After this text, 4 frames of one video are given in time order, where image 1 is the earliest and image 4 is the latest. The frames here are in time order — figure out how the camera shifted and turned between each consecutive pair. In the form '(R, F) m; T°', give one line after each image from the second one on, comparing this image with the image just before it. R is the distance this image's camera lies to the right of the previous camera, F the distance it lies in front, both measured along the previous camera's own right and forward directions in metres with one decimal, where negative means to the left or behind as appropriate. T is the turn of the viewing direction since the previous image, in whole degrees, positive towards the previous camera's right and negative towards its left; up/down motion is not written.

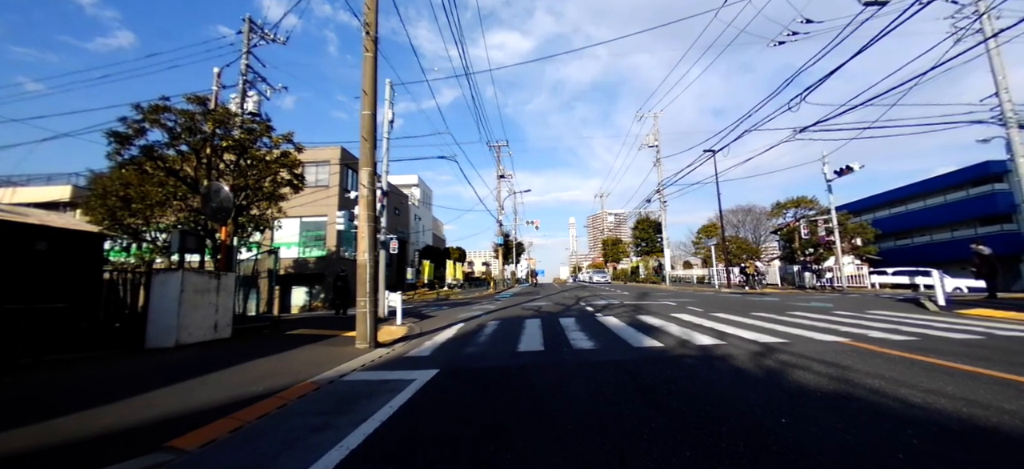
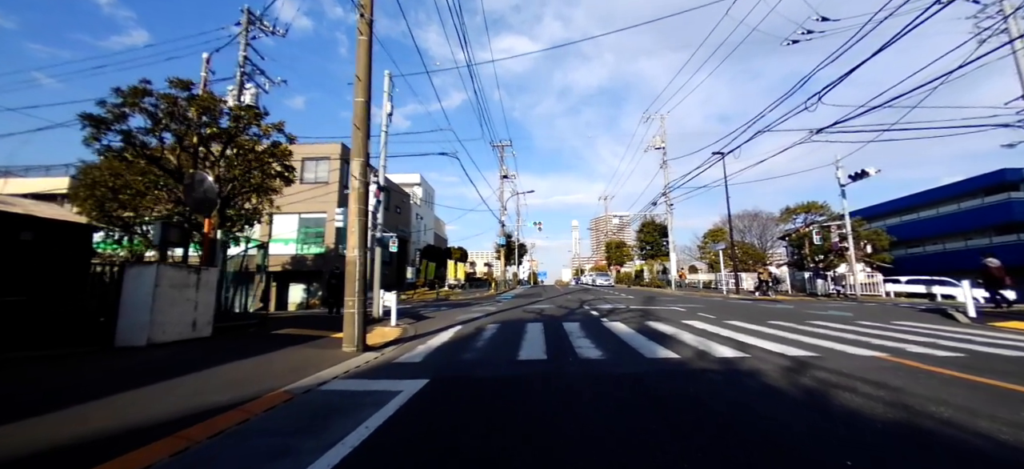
(0.0, +0.6) m; 0°
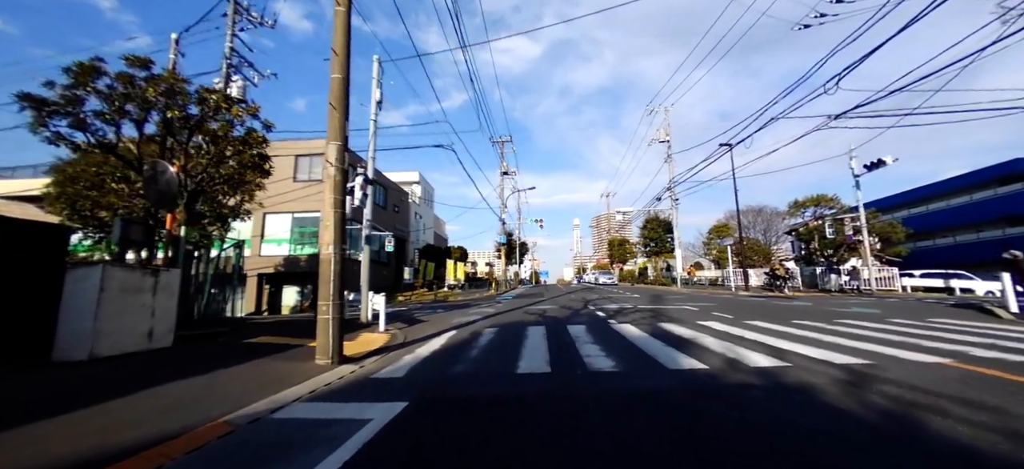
(+0.1, +0.9) m; 0°
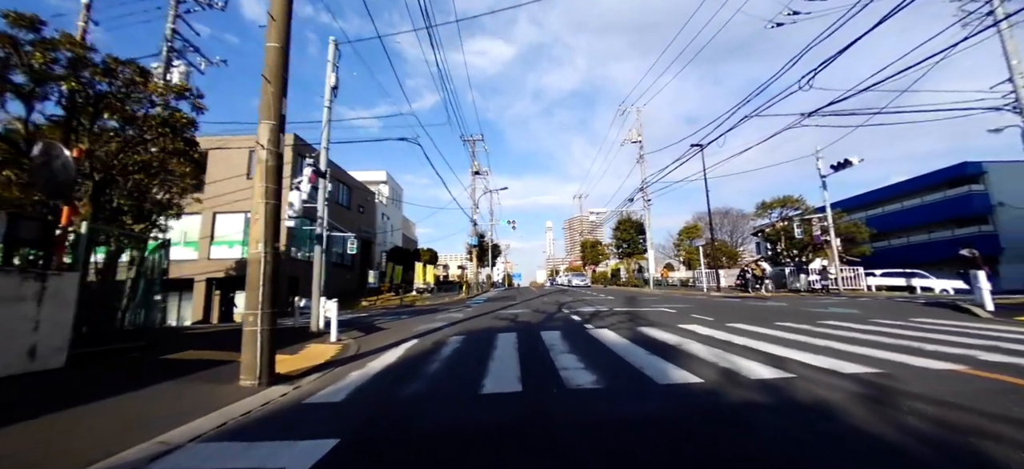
(+0.1, +0.9) m; +4°
